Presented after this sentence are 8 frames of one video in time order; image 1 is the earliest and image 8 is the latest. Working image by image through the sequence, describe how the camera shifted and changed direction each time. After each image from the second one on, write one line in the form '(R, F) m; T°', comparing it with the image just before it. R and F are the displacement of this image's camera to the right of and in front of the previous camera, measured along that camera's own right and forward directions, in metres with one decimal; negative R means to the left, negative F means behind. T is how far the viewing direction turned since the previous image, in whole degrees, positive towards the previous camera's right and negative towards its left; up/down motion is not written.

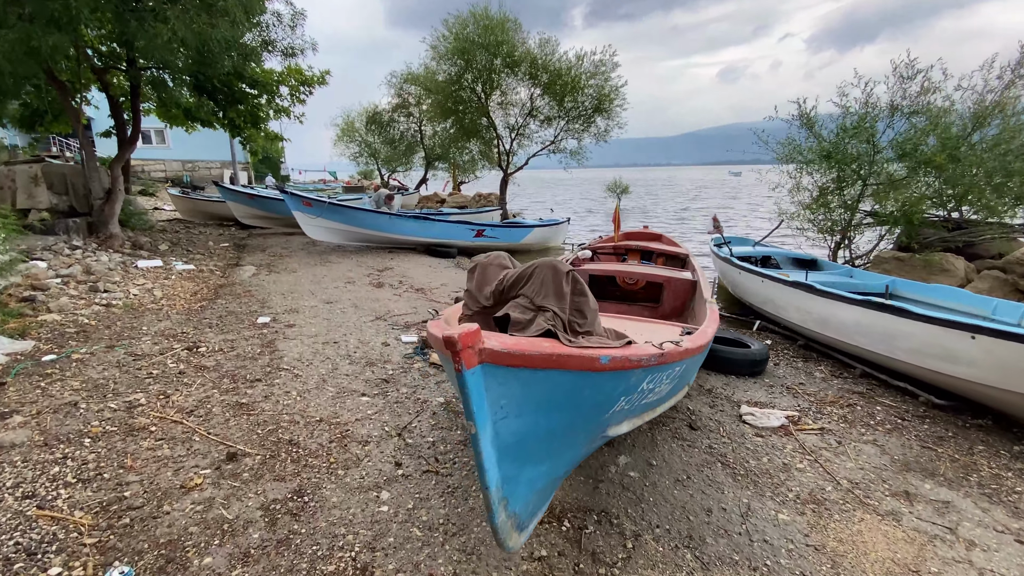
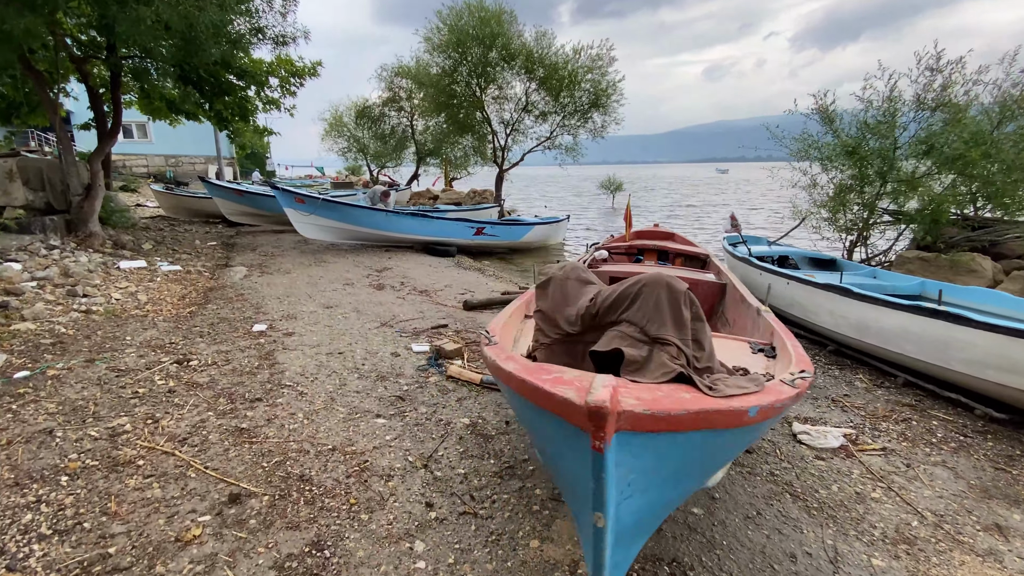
(-0.3, +0.4) m; +1°
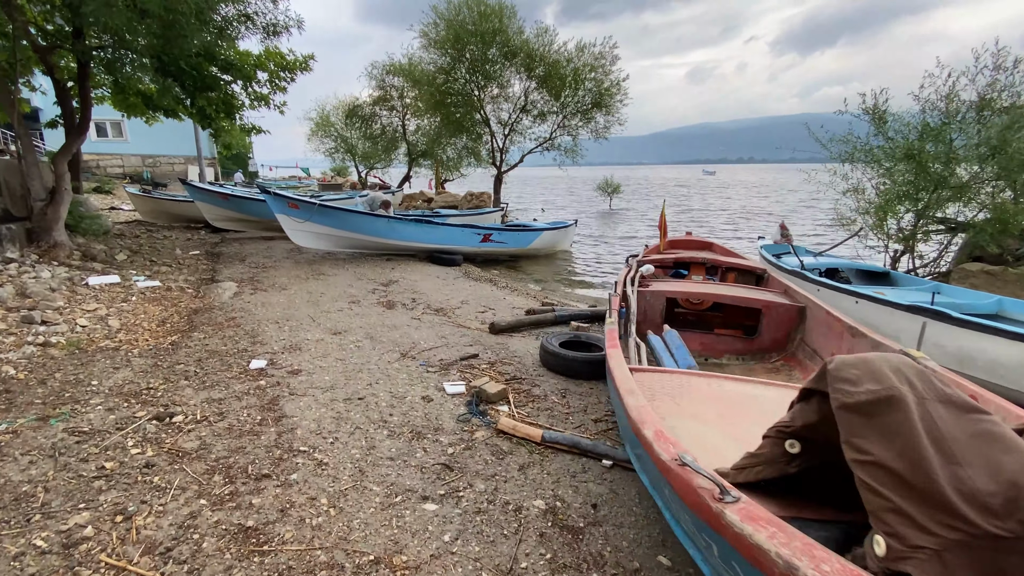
(-0.6, +0.8) m; +2°
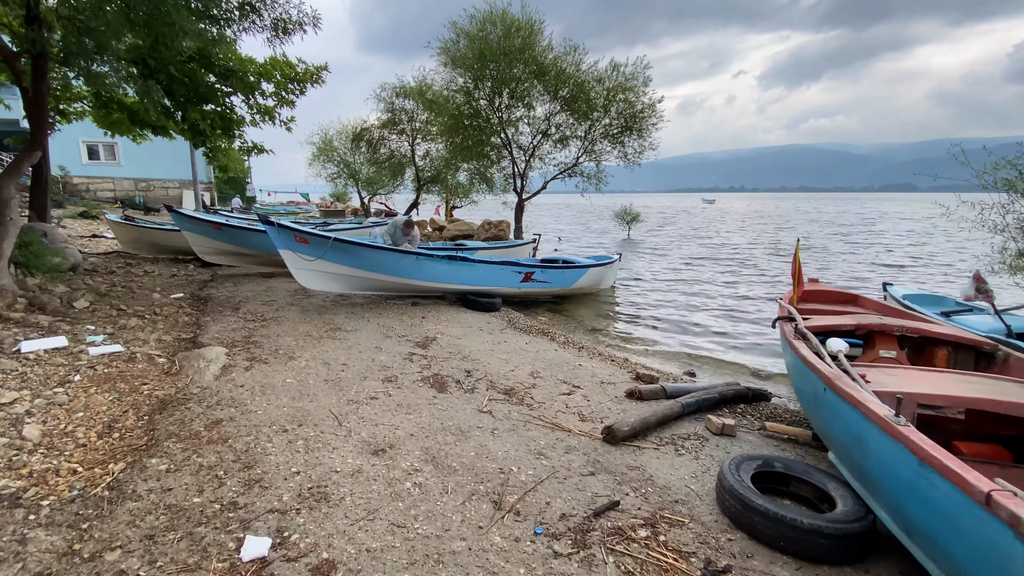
(-1.1, +1.8) m; +1°
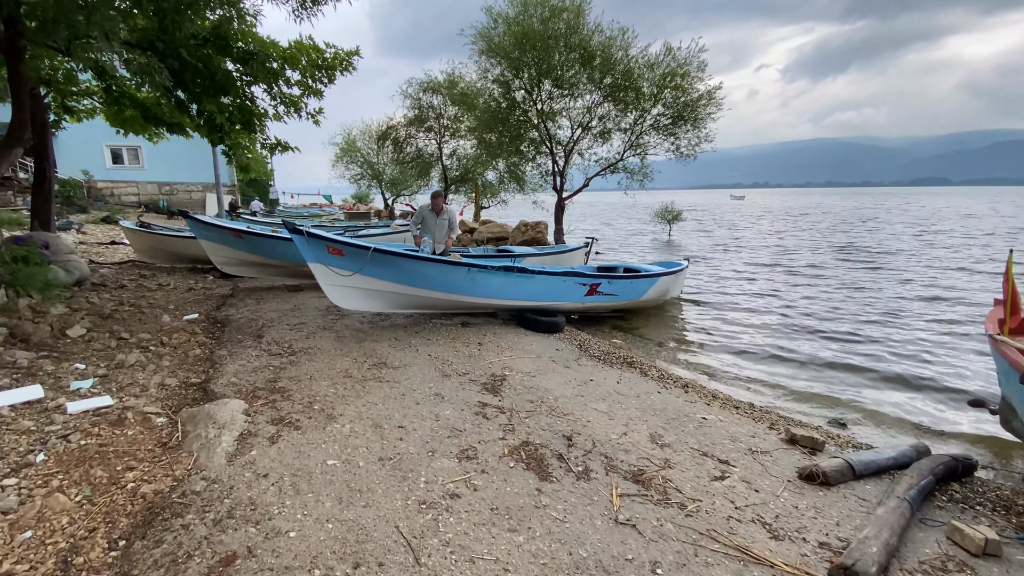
(-0.8, +1.4) m; -2°
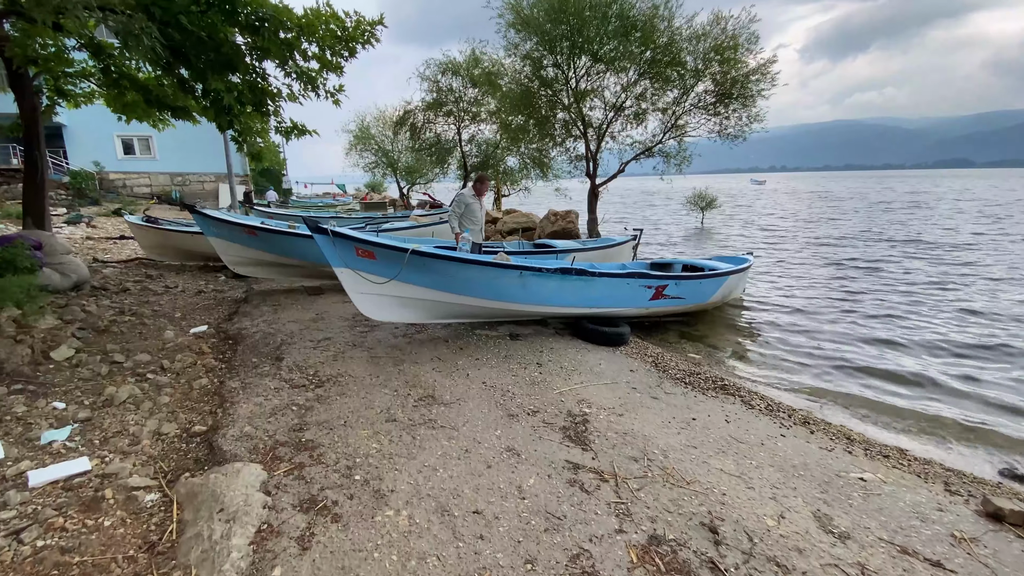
(-0.6, +1.1) m; -1°
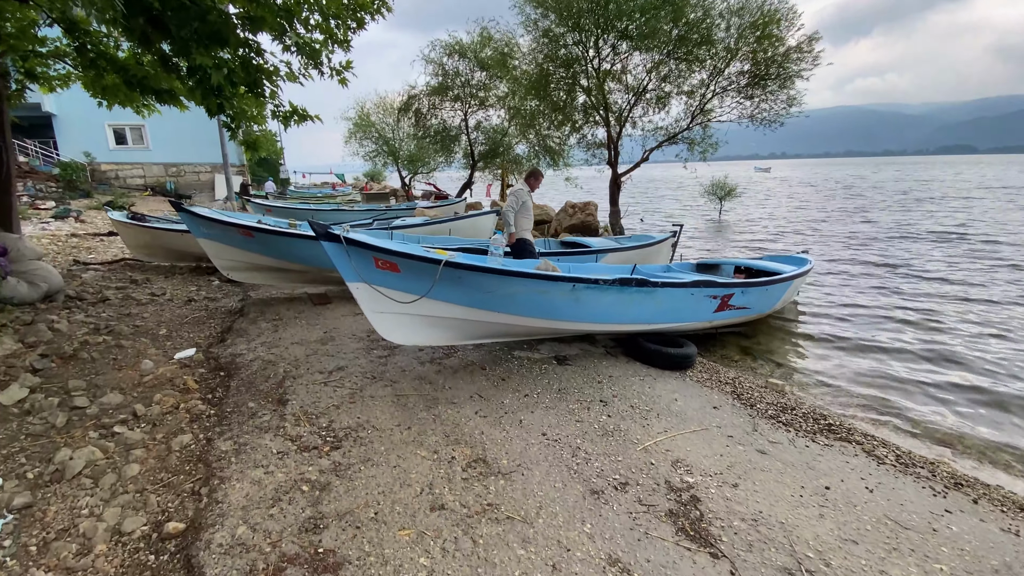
(-0.5, +1.0) m; 0°
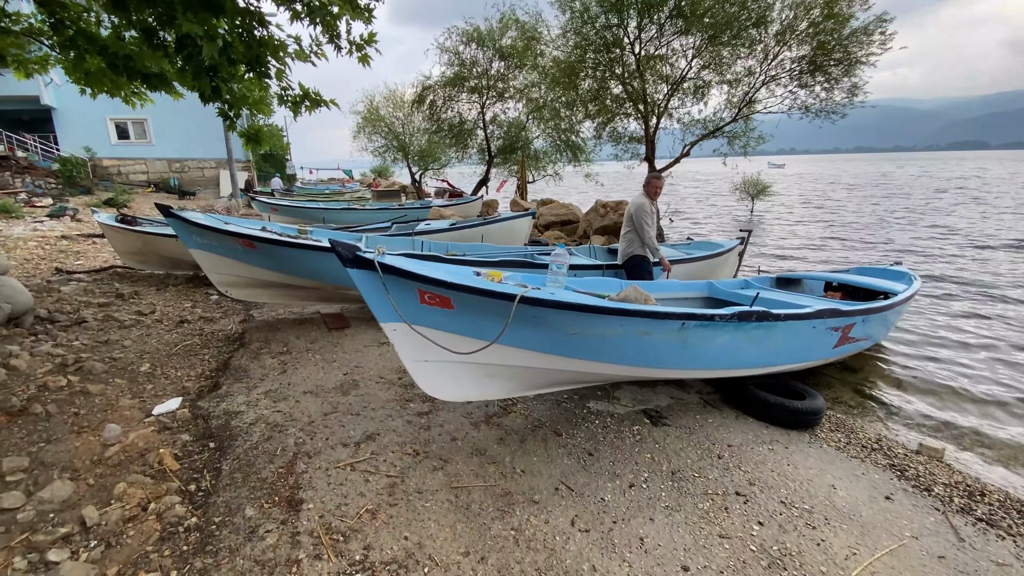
(-0.6, +1.2) m; -1°
